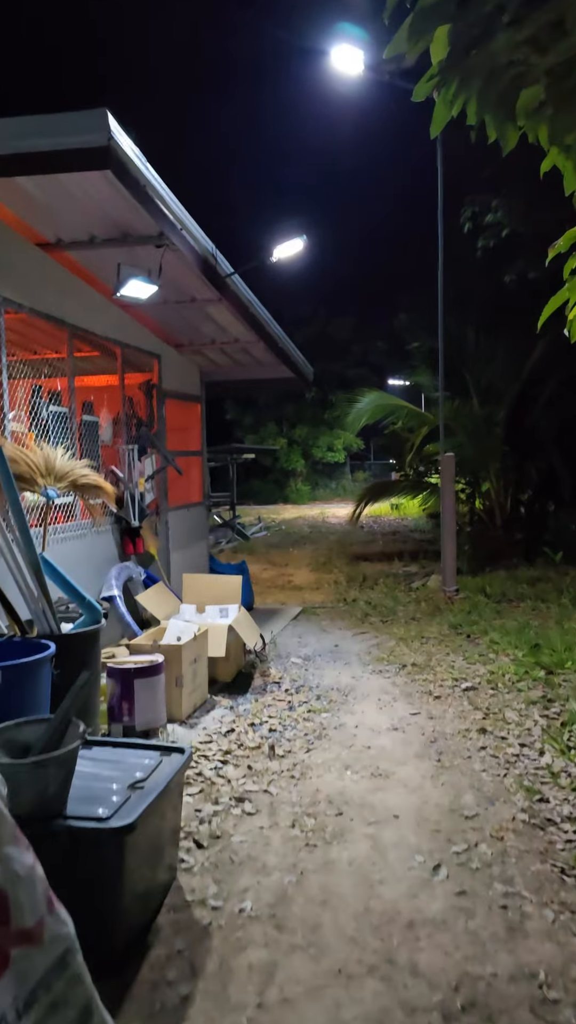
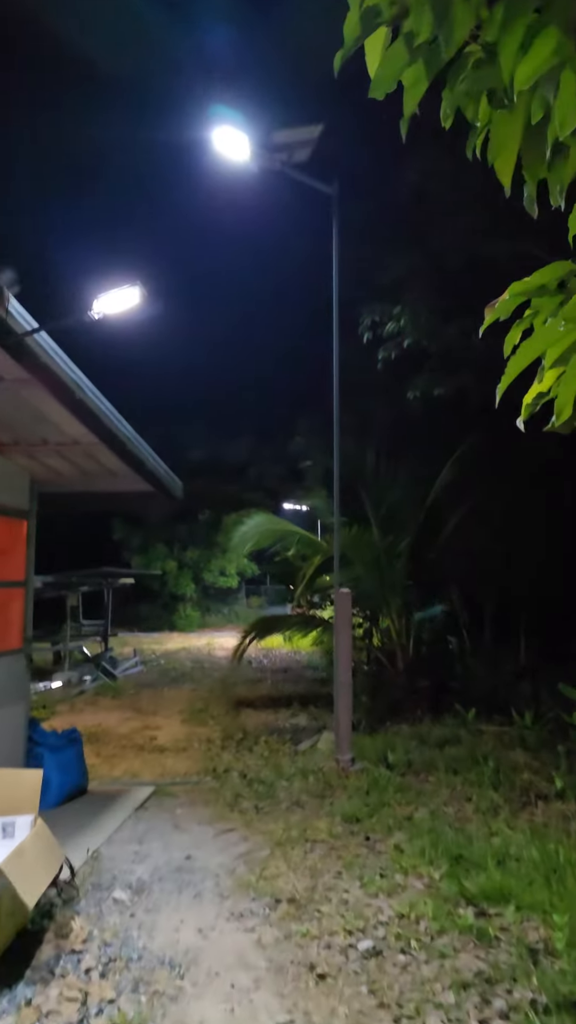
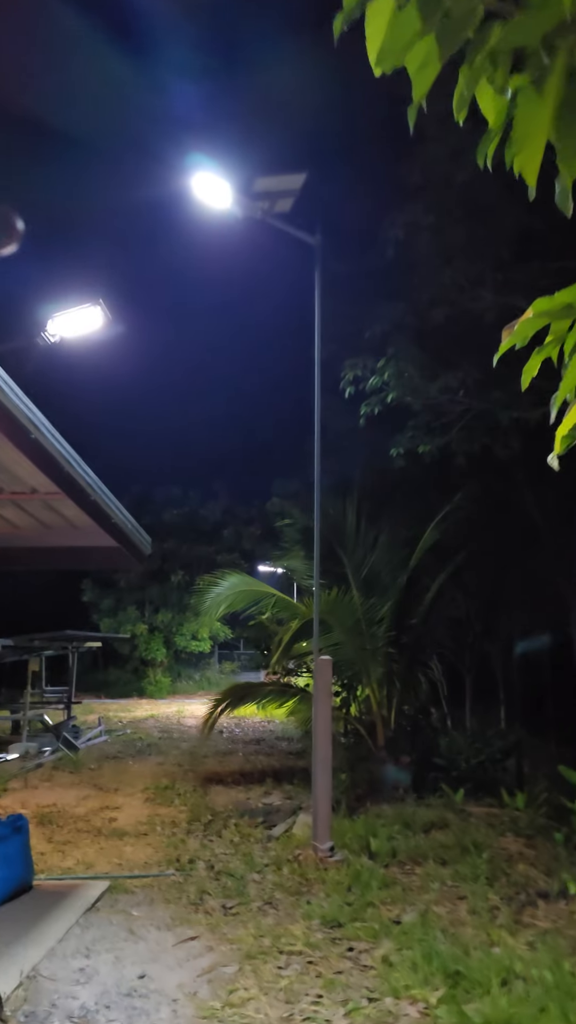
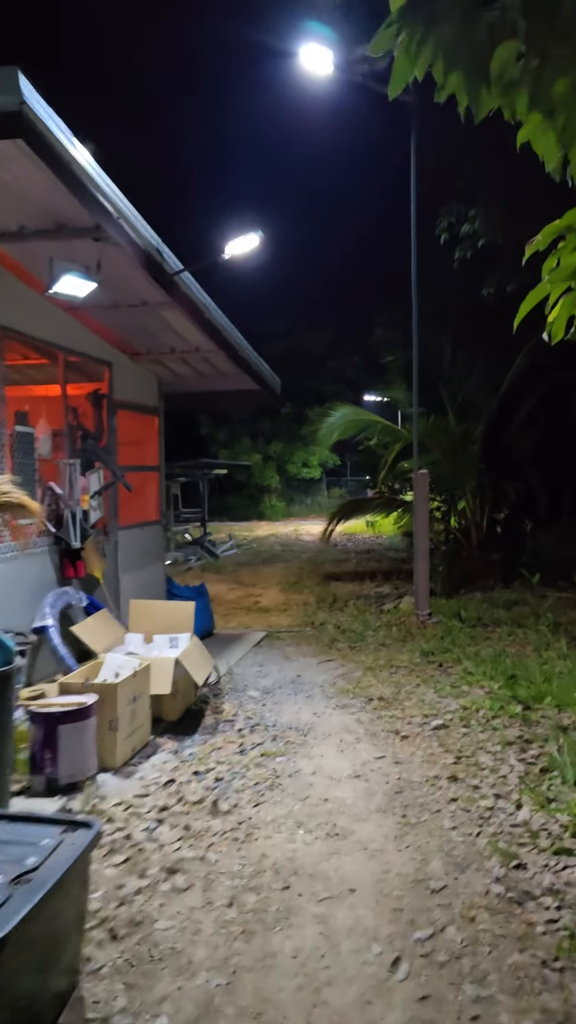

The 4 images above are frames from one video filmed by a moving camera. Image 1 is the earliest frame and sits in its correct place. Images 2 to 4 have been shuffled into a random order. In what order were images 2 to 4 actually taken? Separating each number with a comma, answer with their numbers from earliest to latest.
4, 2, 3
